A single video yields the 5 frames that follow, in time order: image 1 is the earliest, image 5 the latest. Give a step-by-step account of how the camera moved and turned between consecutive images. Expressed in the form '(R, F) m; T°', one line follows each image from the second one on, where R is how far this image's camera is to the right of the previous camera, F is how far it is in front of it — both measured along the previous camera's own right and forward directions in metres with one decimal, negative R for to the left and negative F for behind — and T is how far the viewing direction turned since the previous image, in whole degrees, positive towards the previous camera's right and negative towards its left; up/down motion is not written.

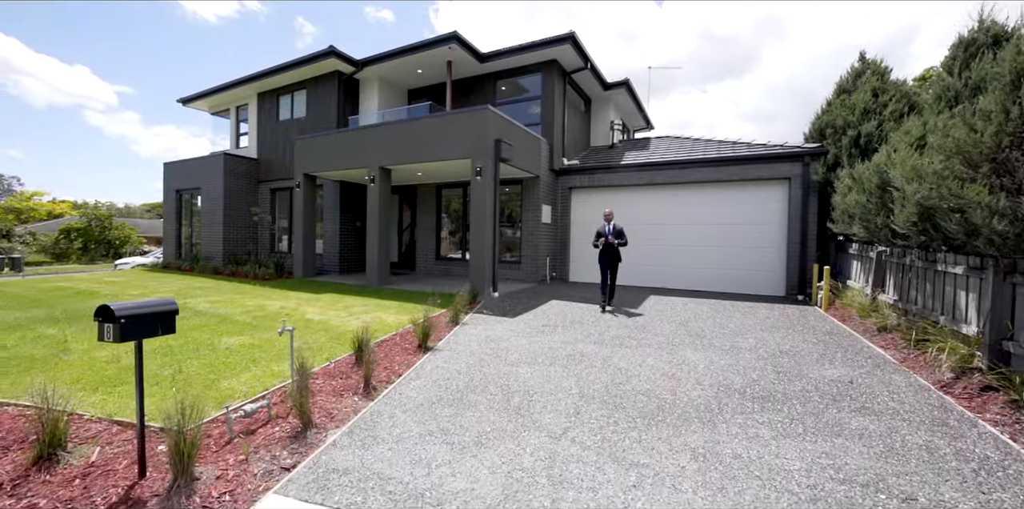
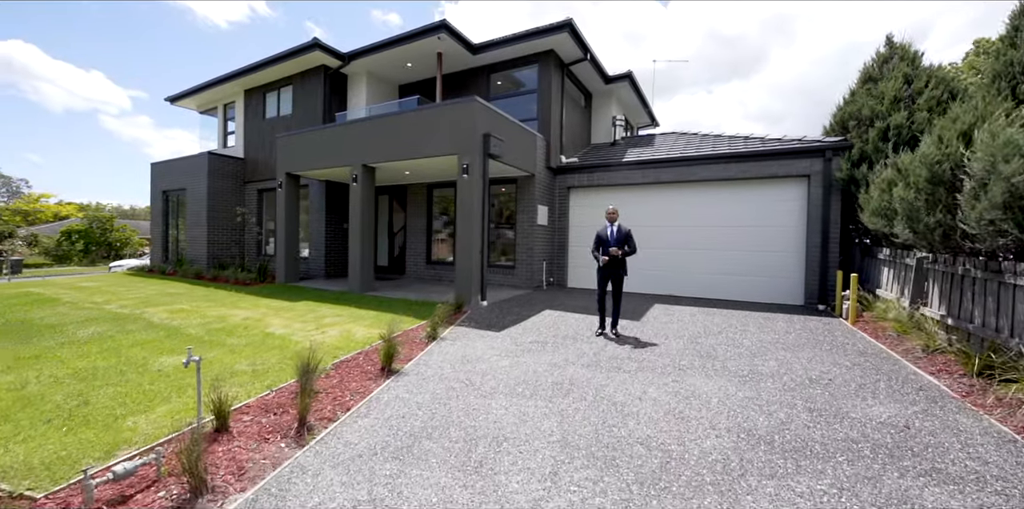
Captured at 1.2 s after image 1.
(+0.3, +0.7) m; -1°
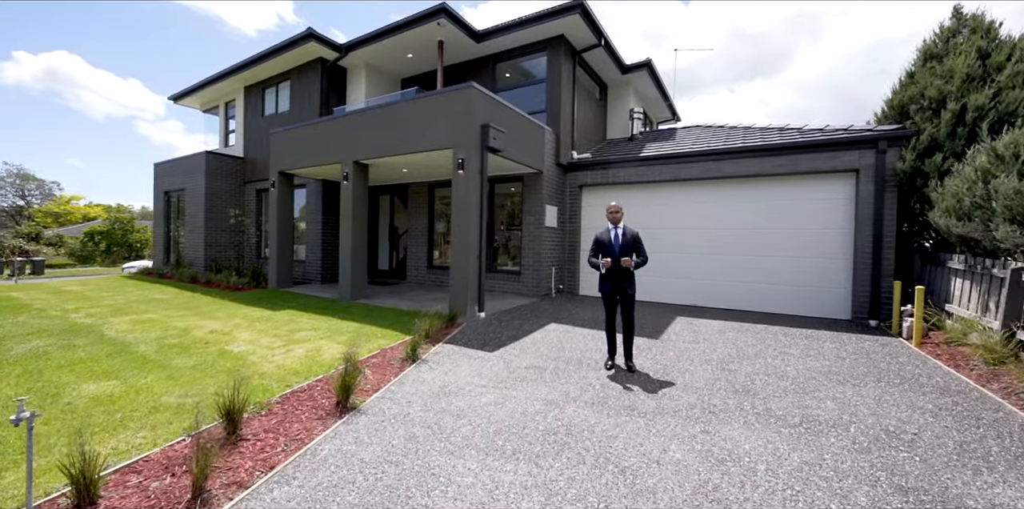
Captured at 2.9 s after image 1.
(+0.3, +0.8) m; -2°
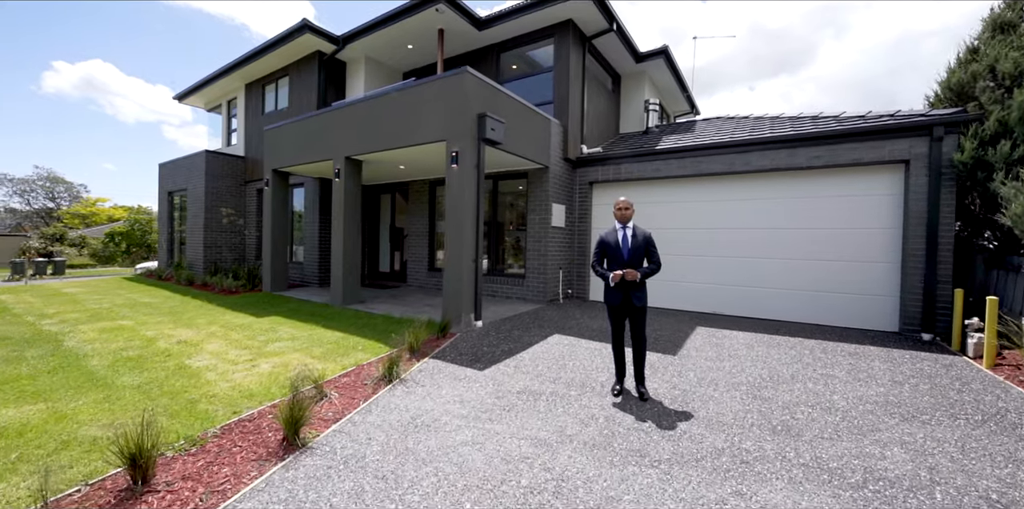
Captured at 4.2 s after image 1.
(+0.2, +0.6) m; -2°
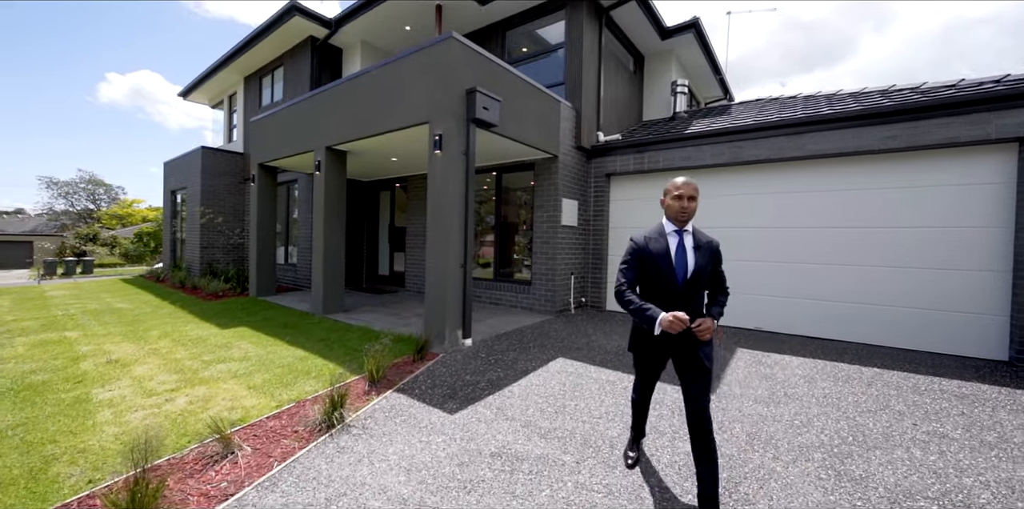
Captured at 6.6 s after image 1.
(+0.3, +1.1) m; -3°
